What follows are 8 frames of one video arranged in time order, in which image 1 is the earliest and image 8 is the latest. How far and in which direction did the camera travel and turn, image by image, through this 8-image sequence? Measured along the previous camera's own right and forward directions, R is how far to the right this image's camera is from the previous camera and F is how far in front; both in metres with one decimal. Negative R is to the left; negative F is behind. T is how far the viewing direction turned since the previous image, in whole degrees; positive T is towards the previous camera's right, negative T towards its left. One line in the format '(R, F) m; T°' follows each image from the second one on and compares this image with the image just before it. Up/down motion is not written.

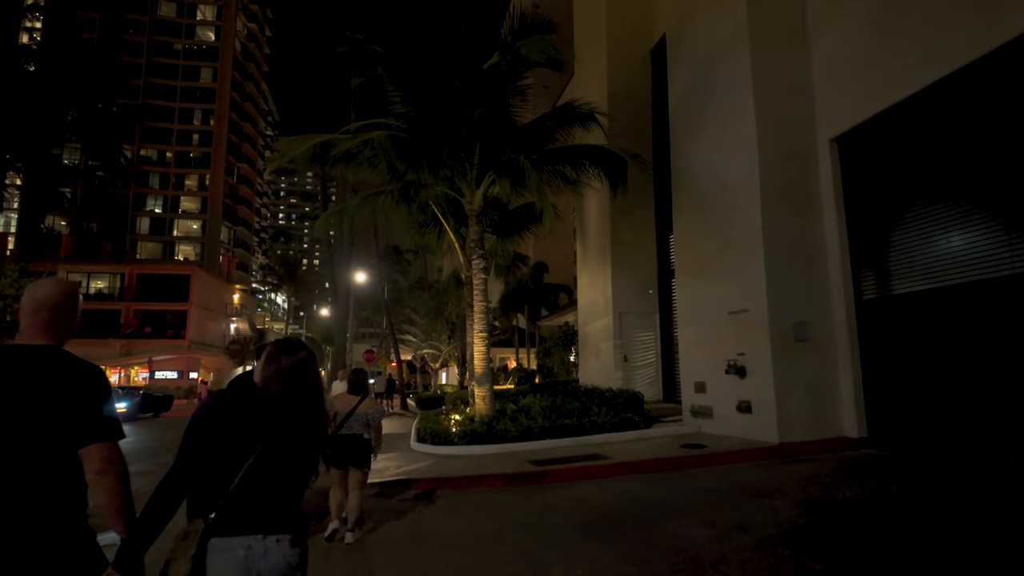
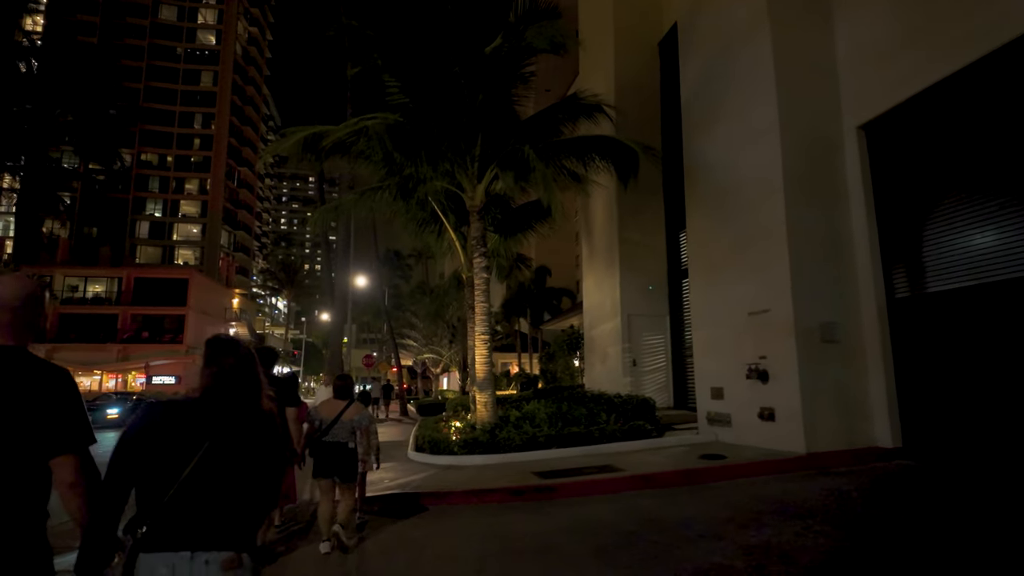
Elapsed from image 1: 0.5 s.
(0.0, +0.7) m; 0°
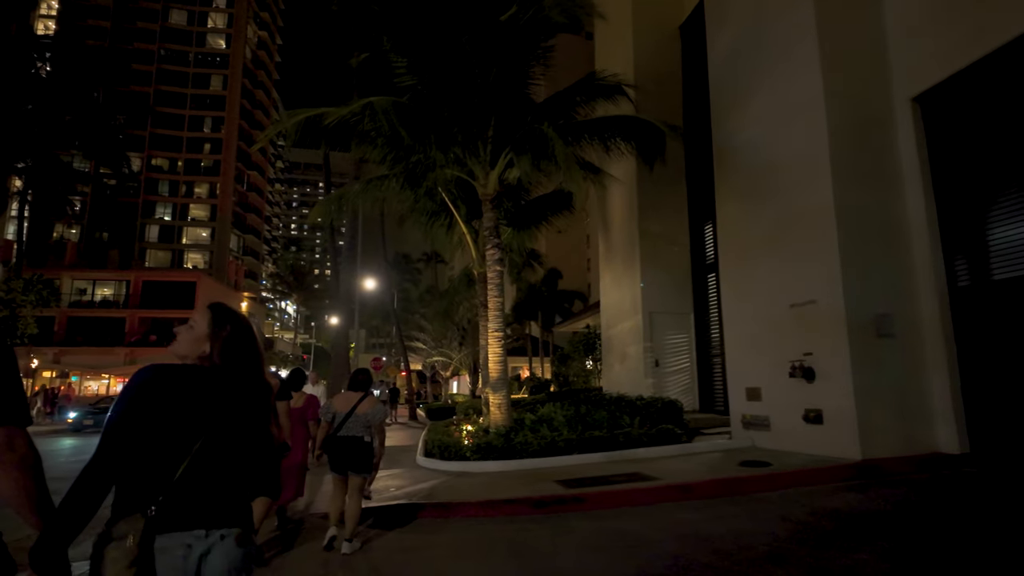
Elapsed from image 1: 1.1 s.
(-0.1, +0.8) m; -1°
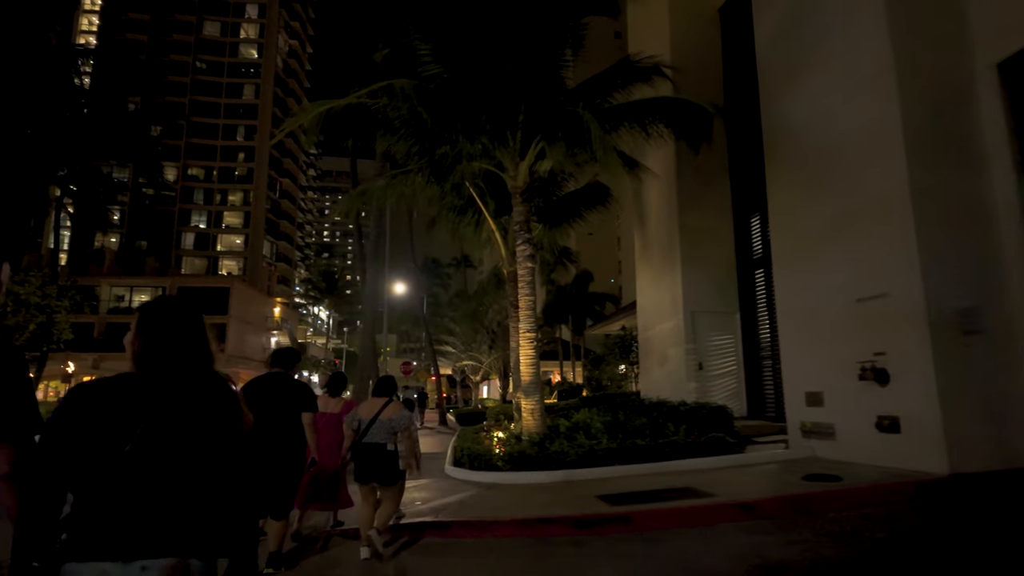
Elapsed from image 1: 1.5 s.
(-0.1, +0.7) m; -3°
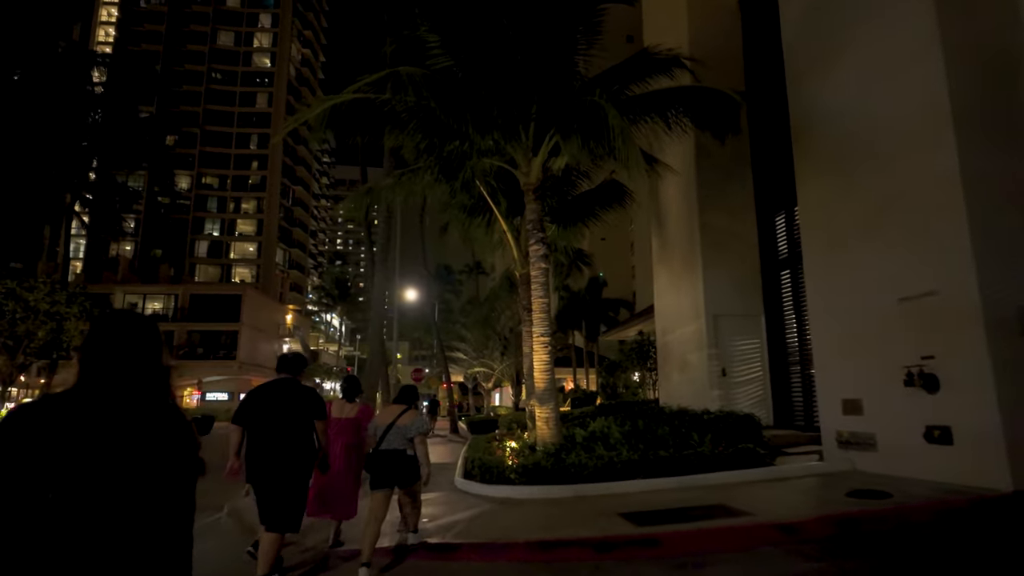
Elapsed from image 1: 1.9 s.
(0.0, +0.5) m; -1°
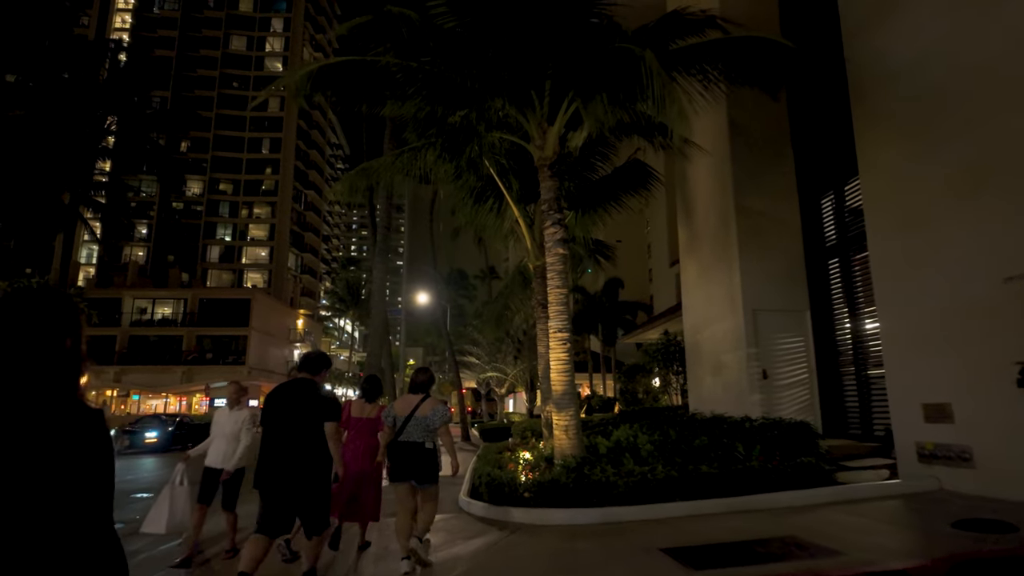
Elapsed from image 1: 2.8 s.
(0.0, +1.3) m; -1°
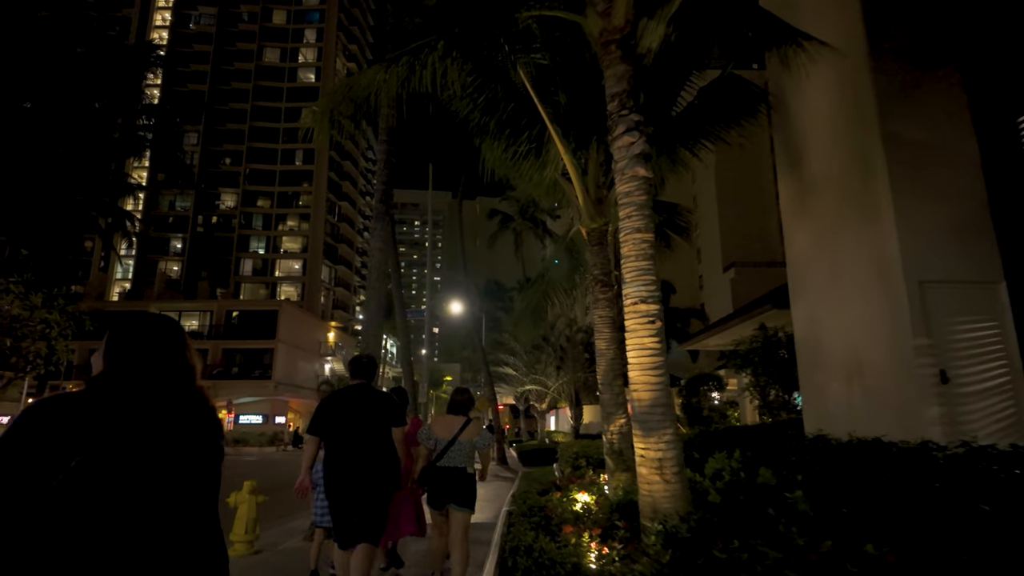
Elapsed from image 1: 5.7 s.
(-0.1, +3.3) m; -4°
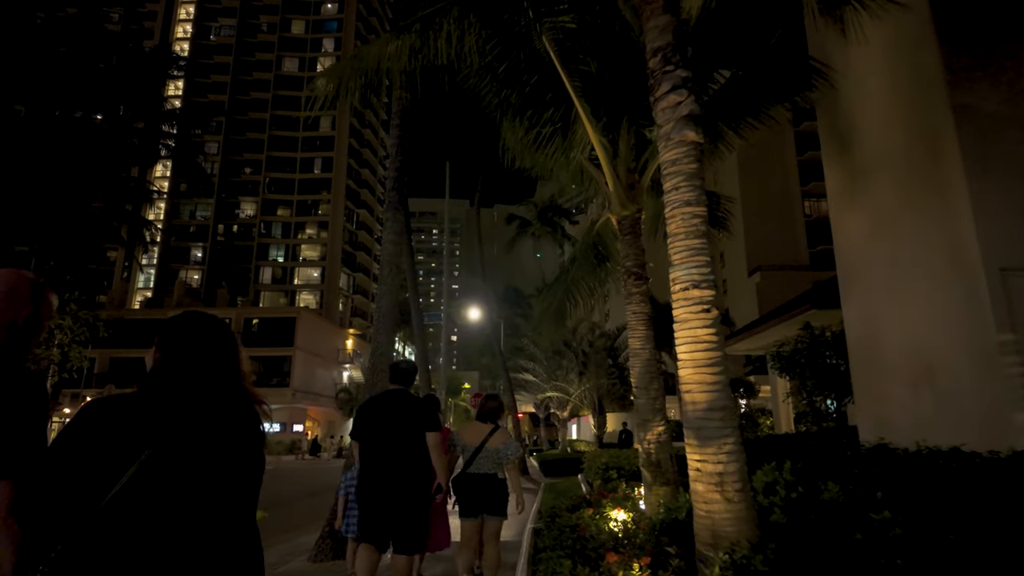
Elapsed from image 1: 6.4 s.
(-0.1, +0.8) m; -2°
